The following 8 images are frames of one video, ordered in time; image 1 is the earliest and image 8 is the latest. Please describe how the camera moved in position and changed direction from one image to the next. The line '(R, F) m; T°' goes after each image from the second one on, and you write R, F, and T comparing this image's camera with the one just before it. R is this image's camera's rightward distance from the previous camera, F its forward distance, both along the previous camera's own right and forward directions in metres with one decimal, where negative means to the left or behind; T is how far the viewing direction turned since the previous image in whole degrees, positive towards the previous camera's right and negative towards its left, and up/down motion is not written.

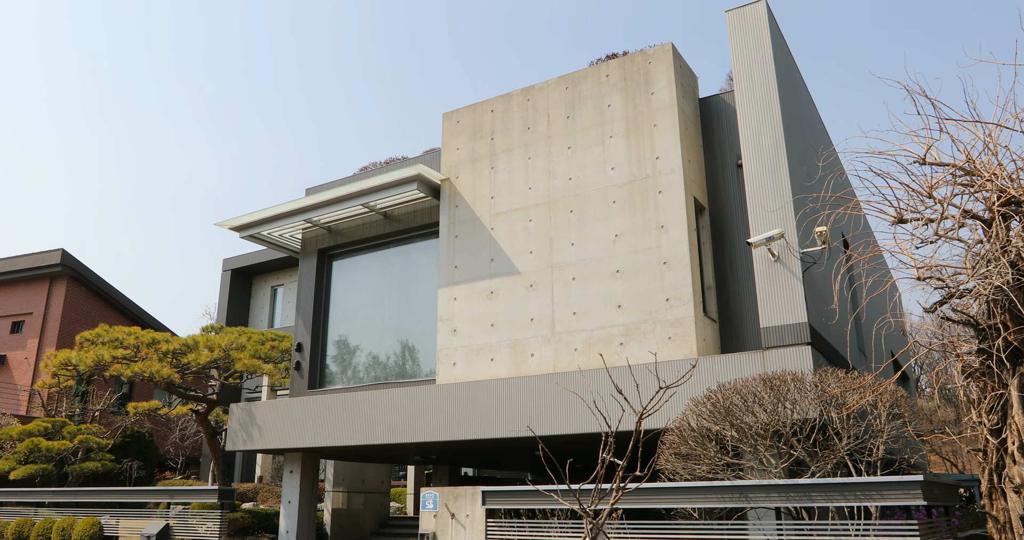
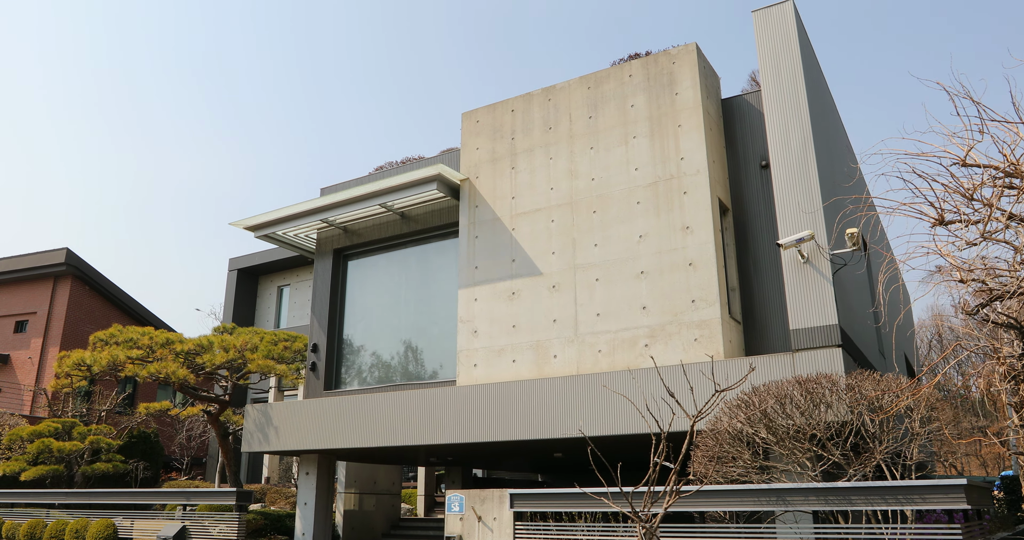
(-0.4, +0.1) m; 0°
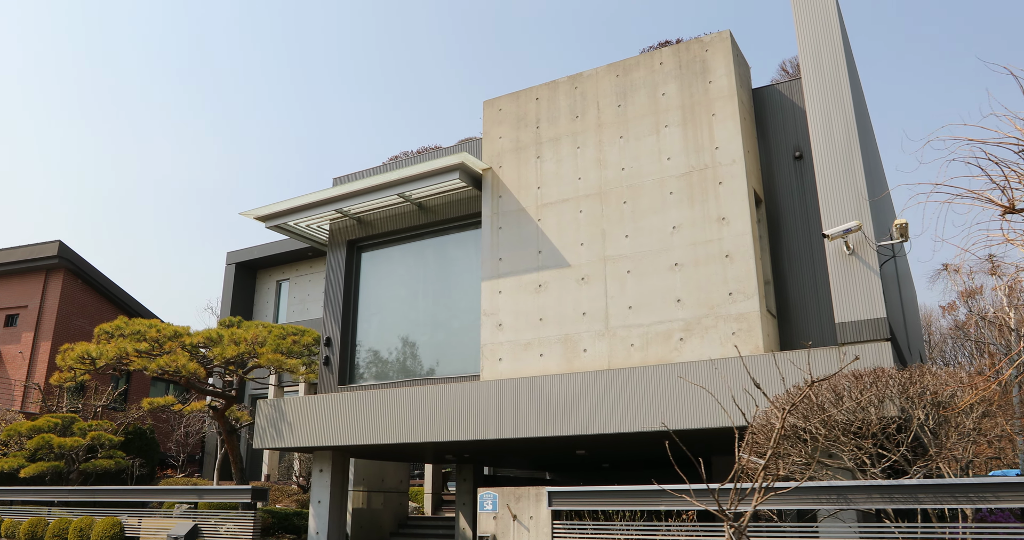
(-0.7, +0.4) m; +1°
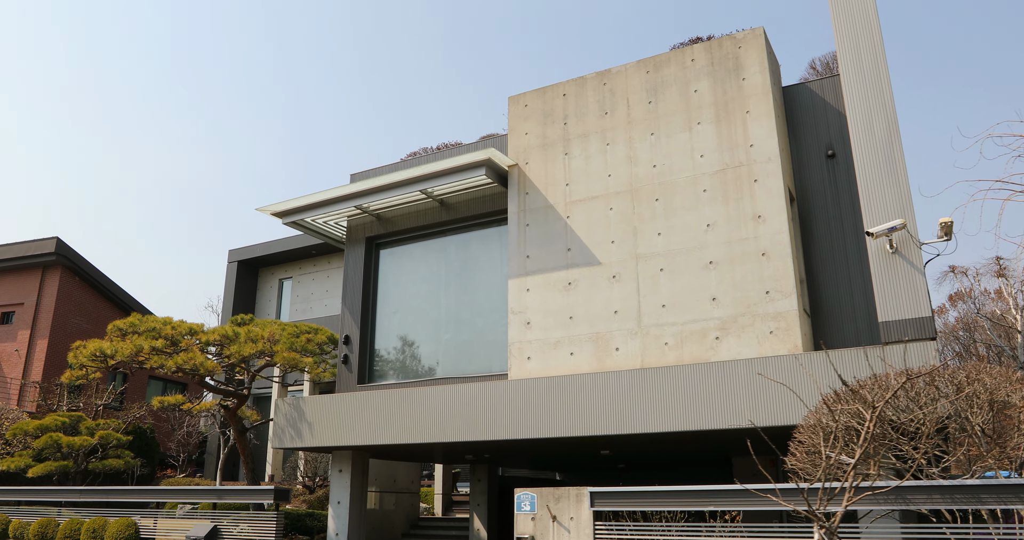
(-0.7, +0.2) m; +1°
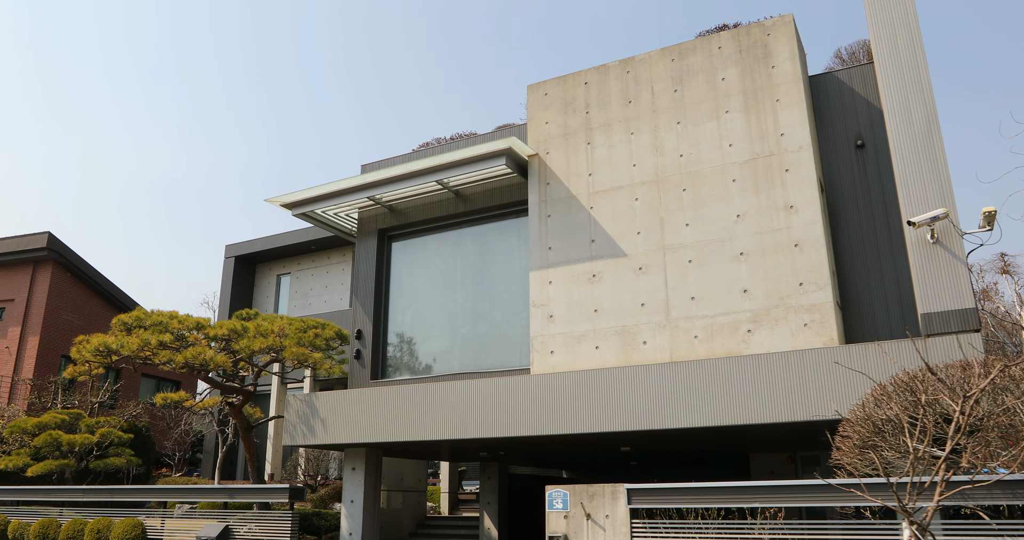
(-0.6, +0.3) m; +1°
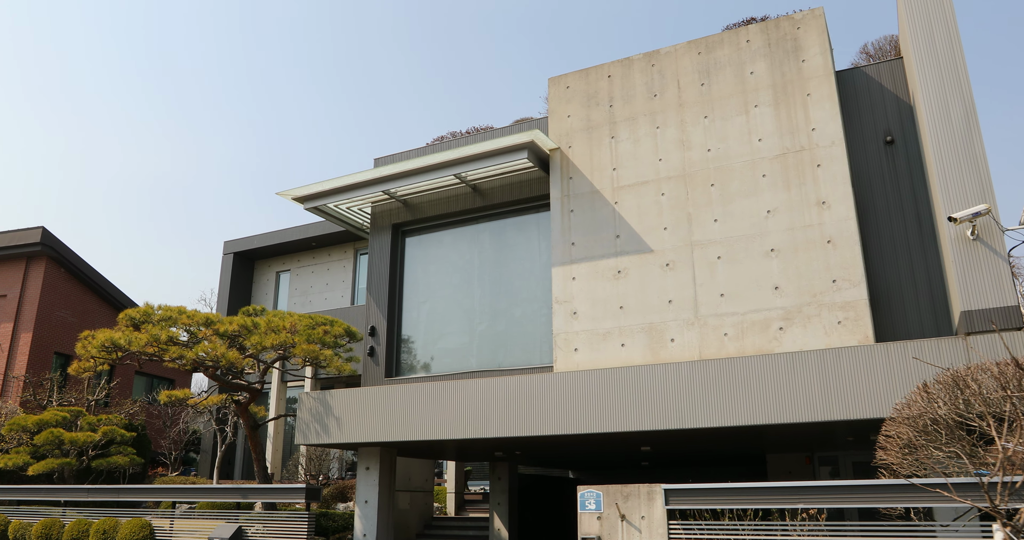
(-0.6, +0.3) m; +1°
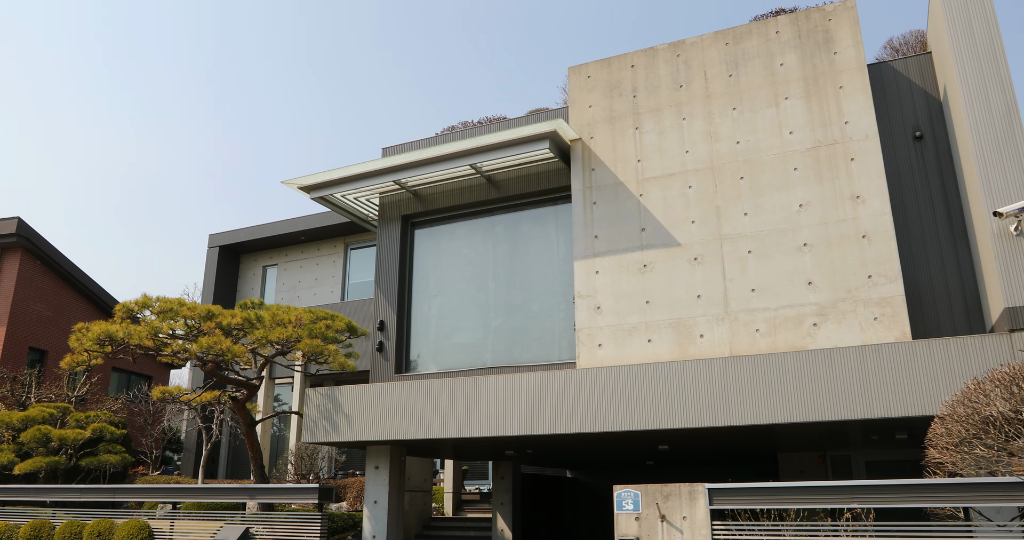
(-0.8, +0.4) m; +2°
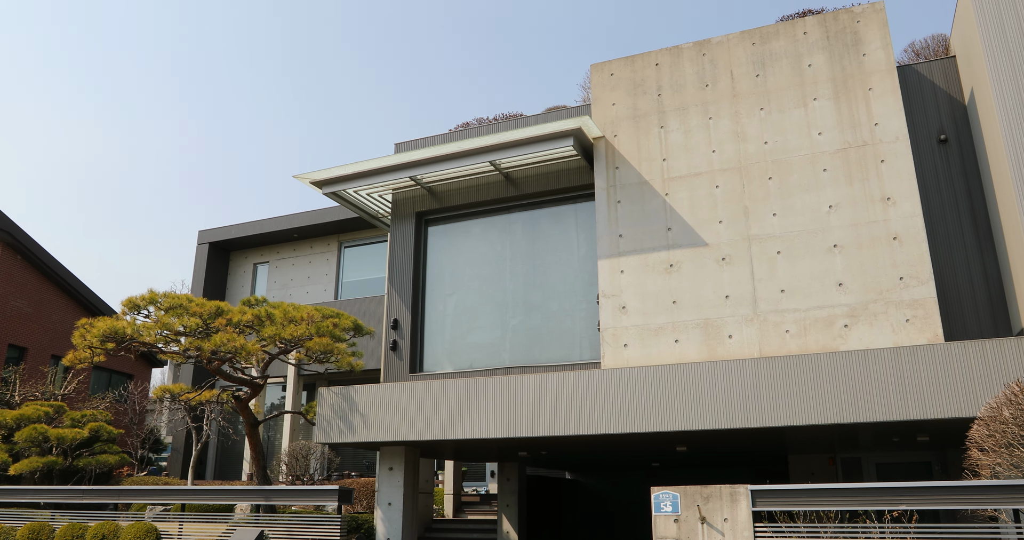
(-0.8, +0.2) m; +2°
